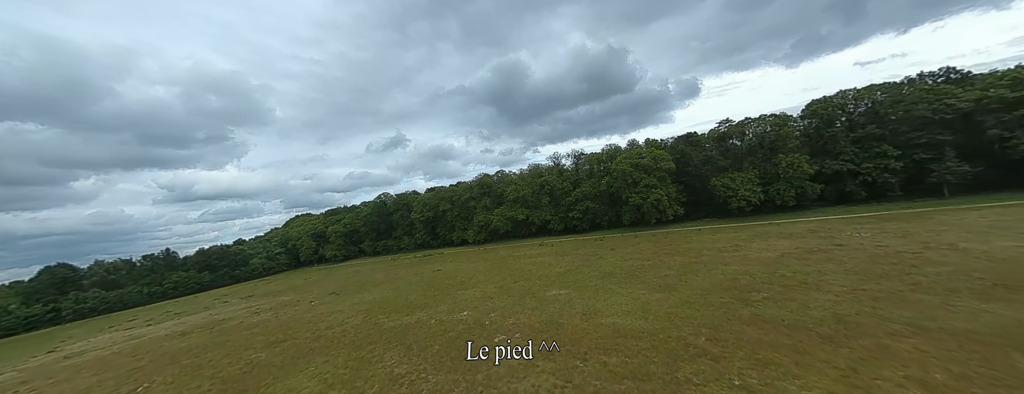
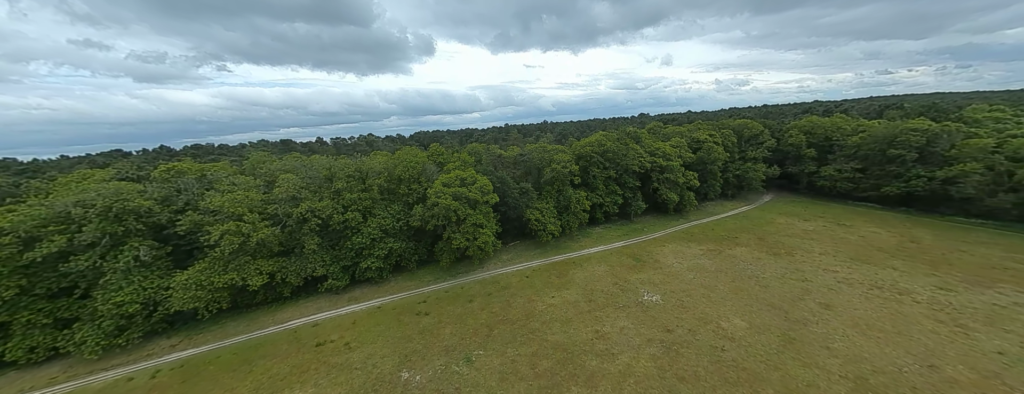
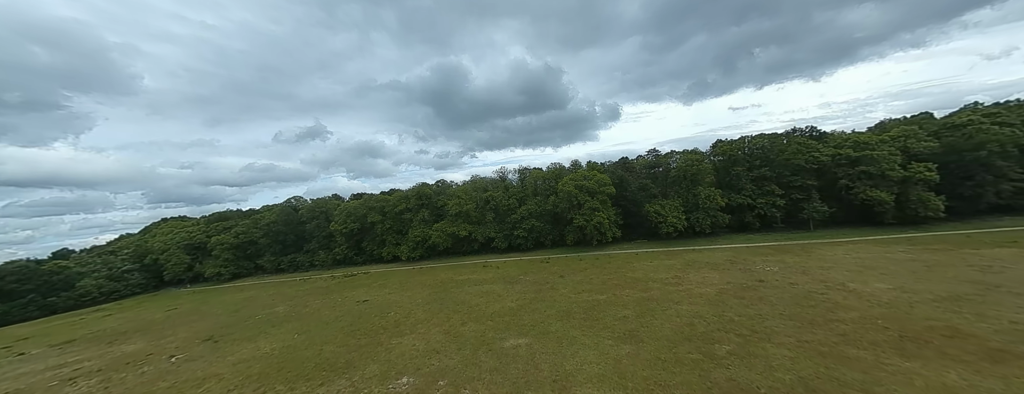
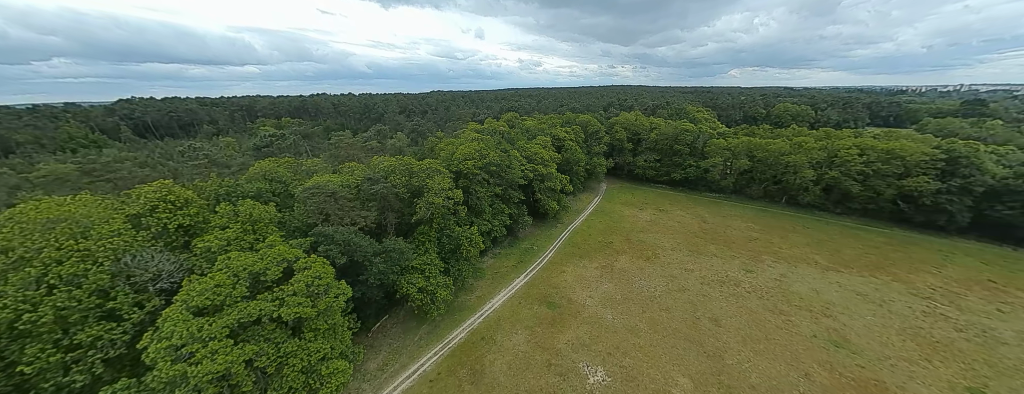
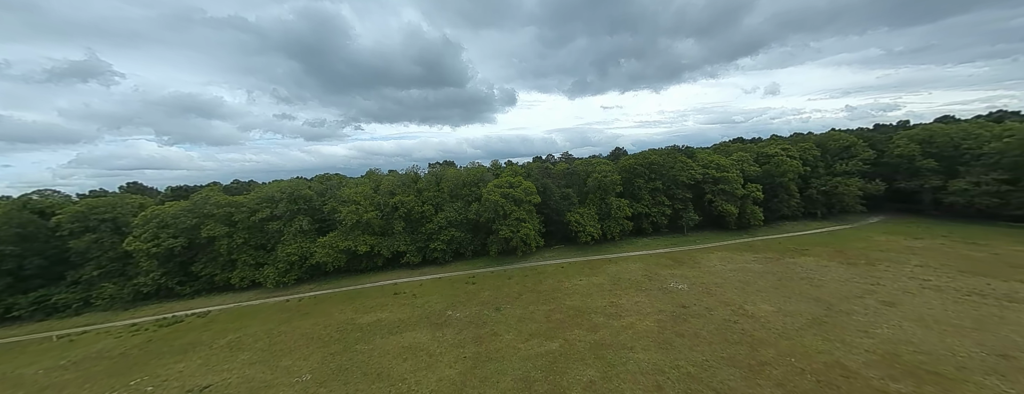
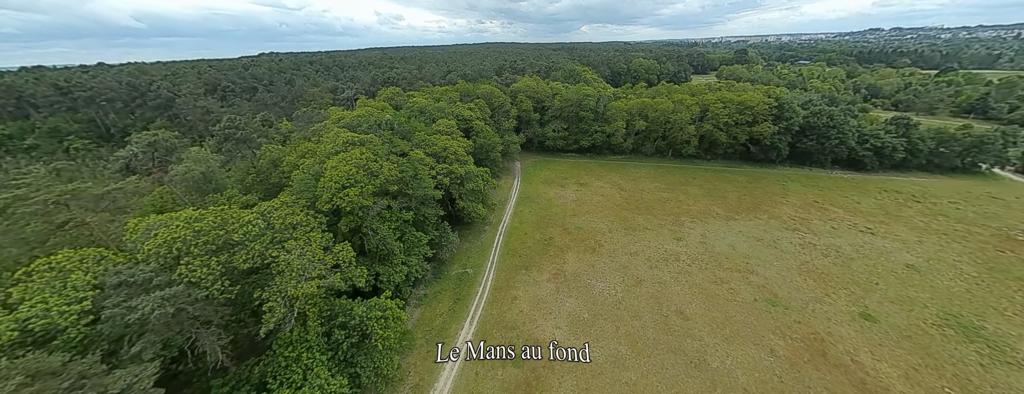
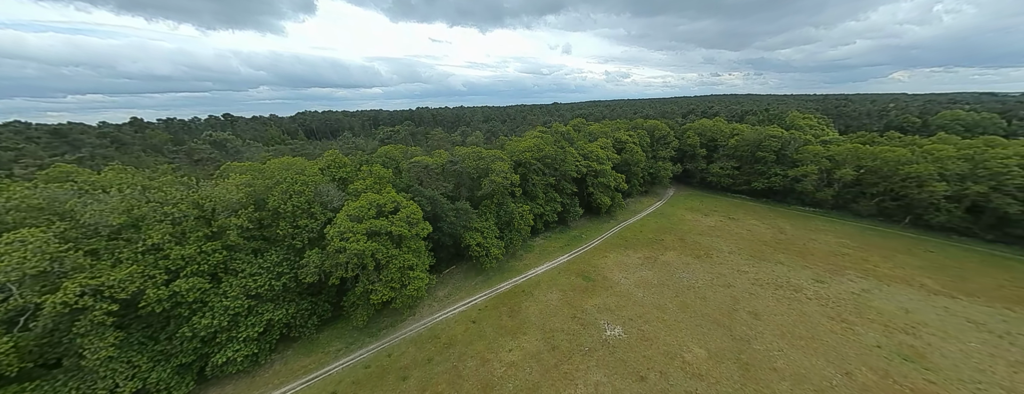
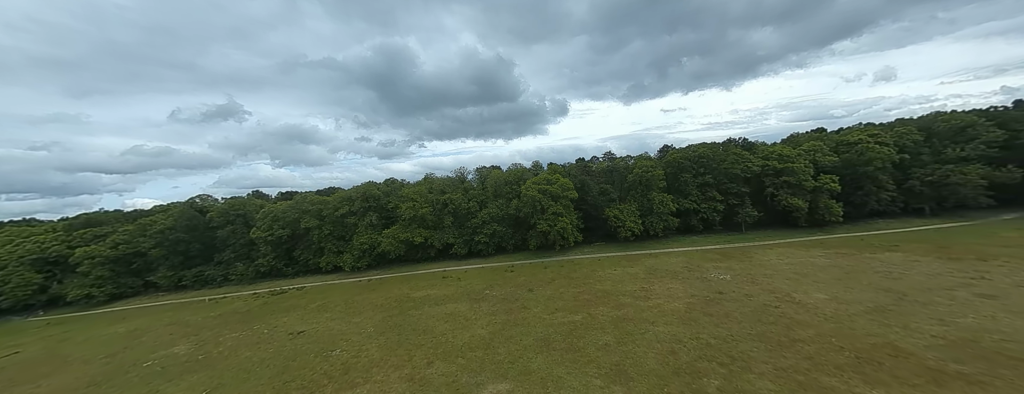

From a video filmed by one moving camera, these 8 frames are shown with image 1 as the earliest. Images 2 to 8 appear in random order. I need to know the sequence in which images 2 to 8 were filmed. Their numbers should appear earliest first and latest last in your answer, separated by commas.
3, 8, 5, 2, 7, 4, 6
